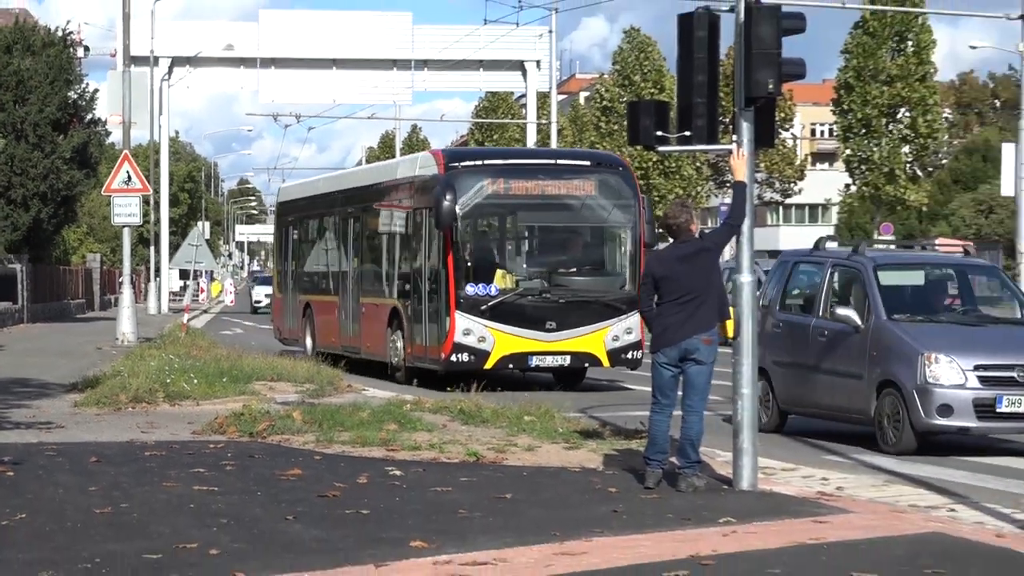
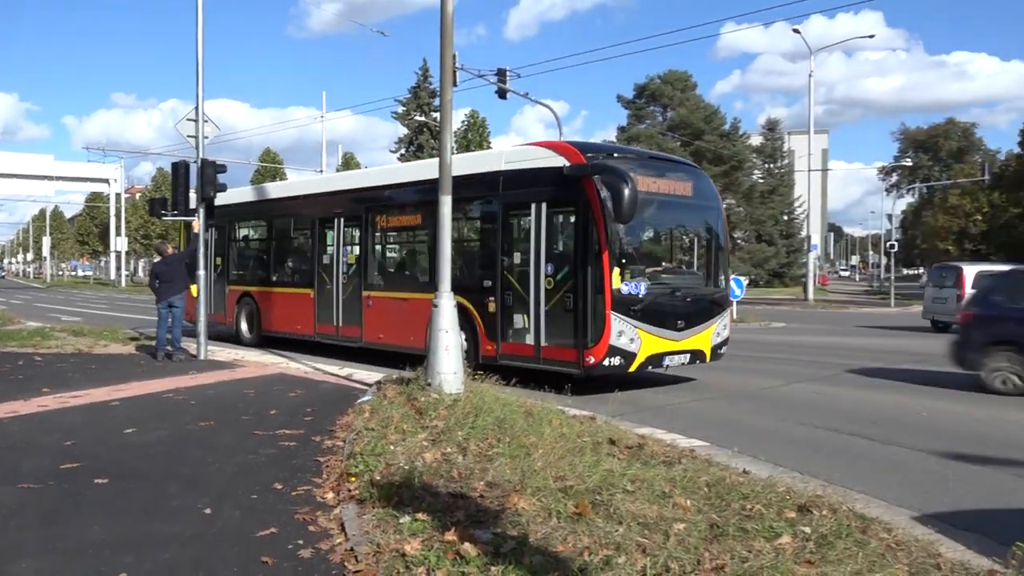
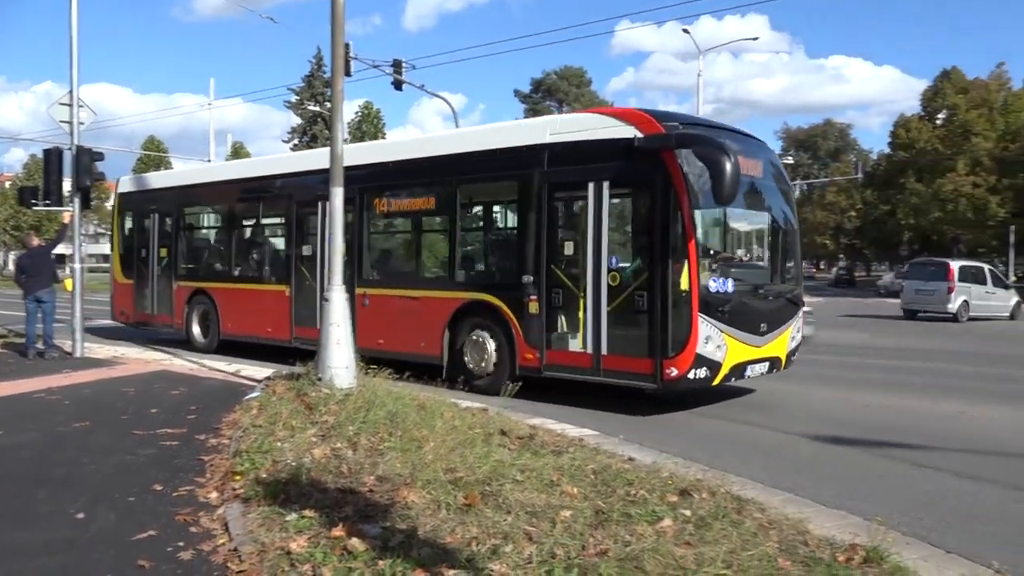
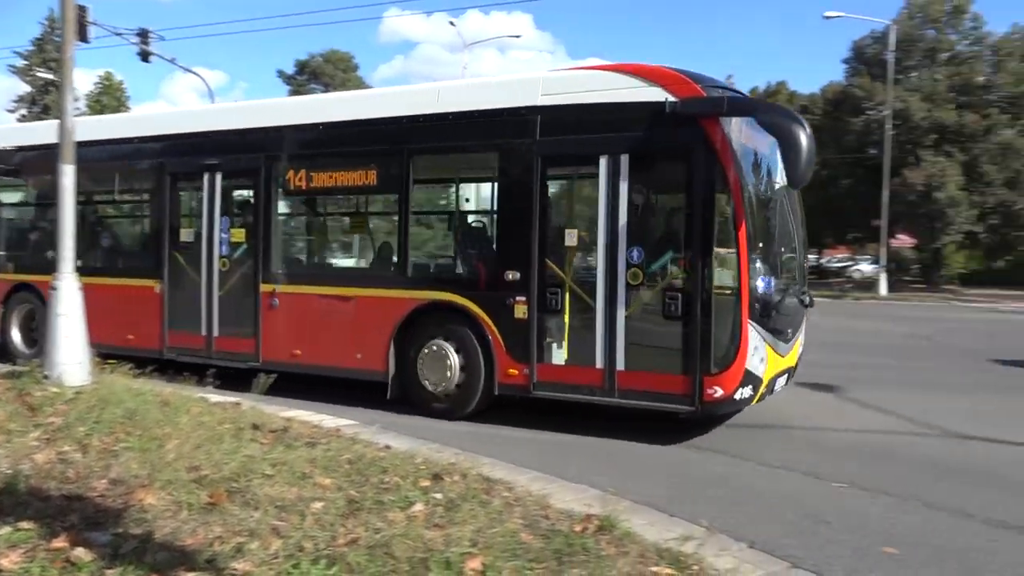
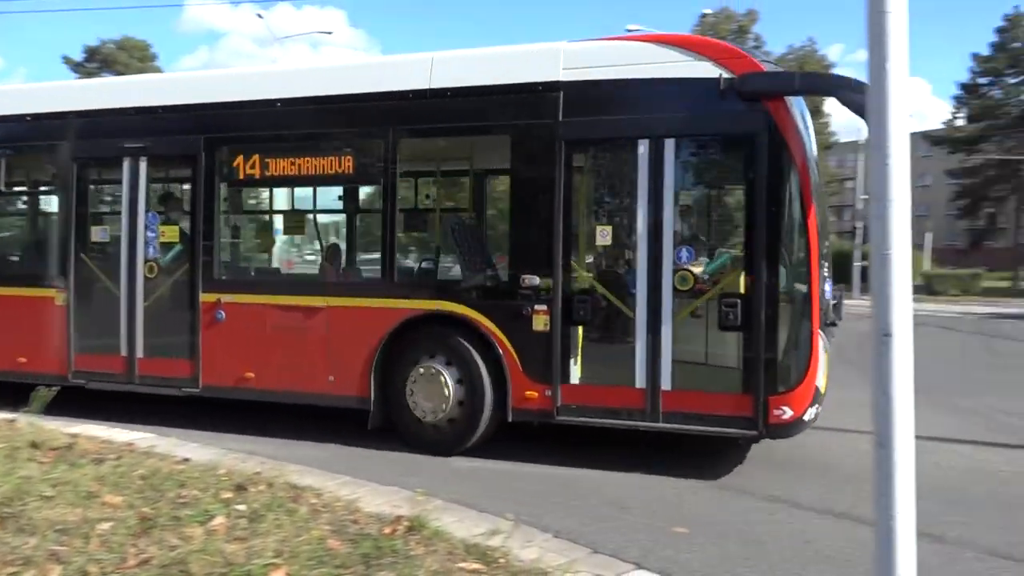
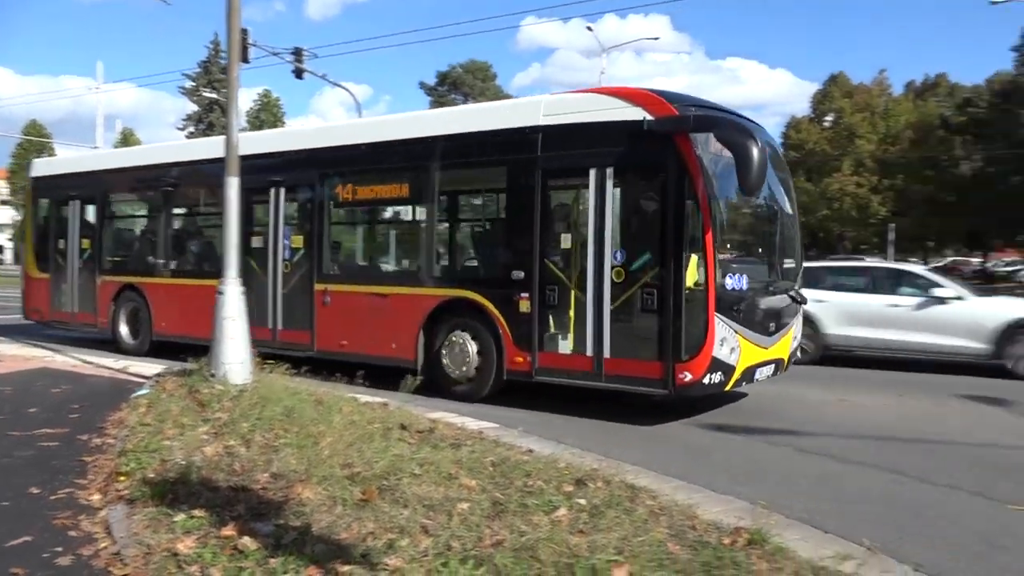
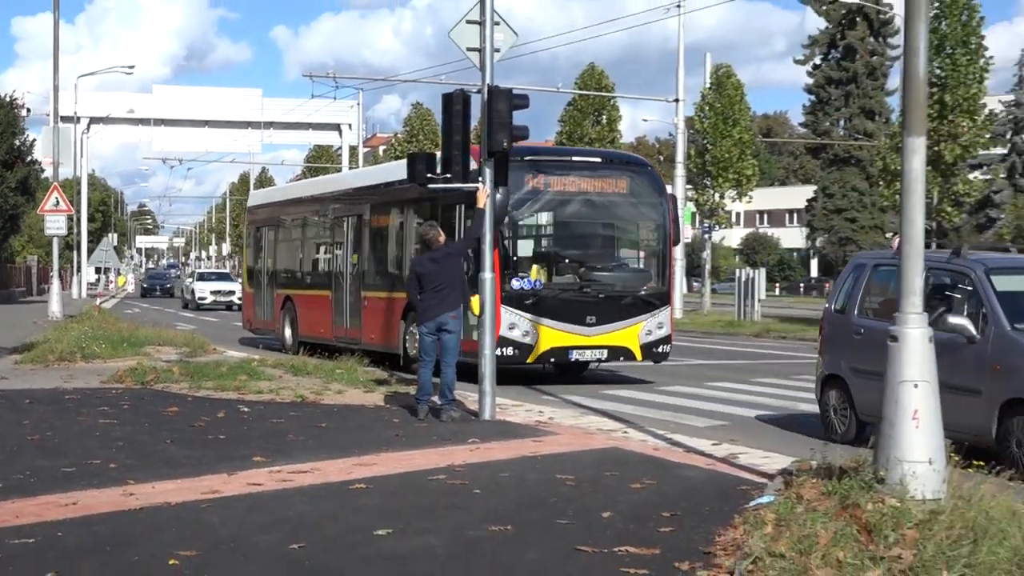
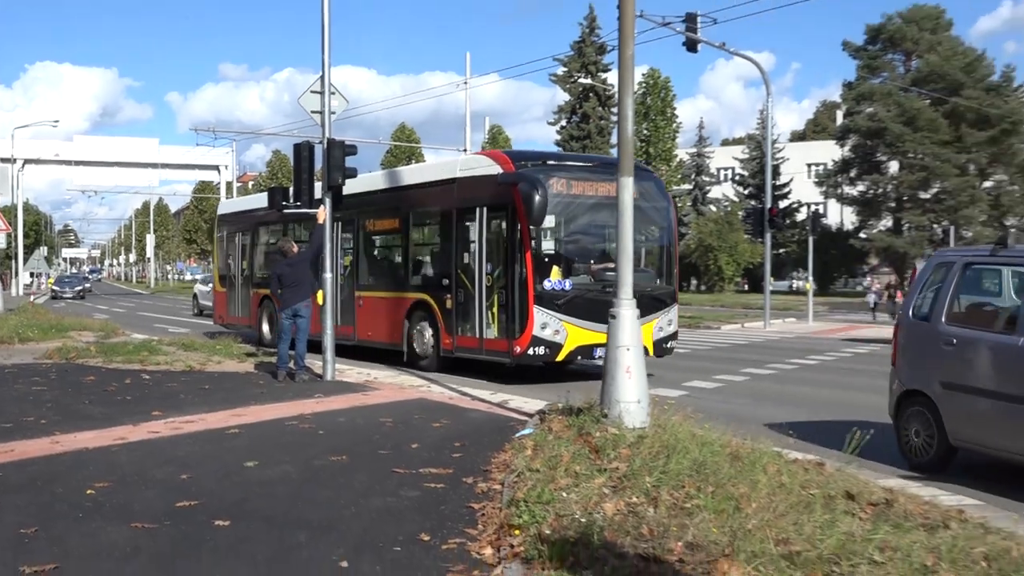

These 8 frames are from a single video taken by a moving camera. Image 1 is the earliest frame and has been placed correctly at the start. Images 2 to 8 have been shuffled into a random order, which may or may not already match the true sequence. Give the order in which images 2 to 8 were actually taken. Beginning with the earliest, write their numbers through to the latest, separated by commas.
7, 8, 2, 3, 6, 4, 5
